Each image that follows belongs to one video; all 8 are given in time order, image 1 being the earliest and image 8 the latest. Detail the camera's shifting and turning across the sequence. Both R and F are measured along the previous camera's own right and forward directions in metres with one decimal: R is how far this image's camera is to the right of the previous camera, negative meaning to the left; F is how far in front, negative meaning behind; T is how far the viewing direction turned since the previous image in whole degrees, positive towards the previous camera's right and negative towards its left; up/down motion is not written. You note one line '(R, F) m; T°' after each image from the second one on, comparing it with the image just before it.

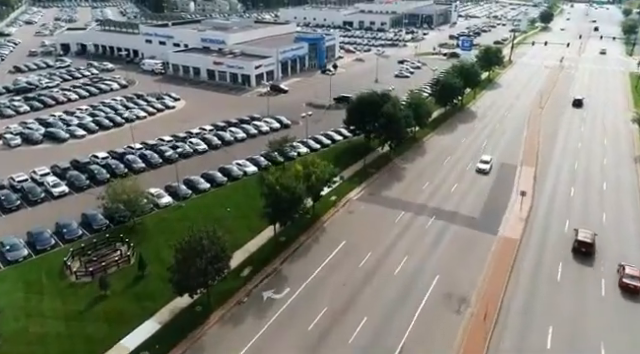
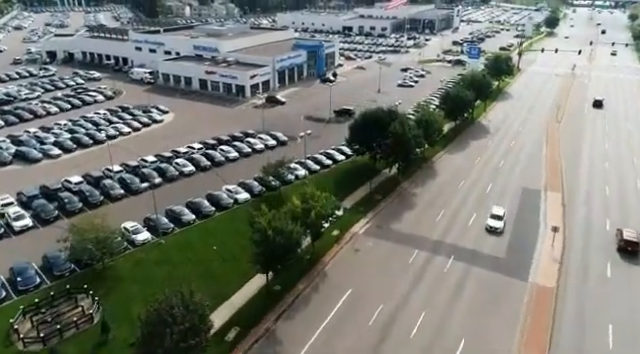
(-0.1, +4.8) m; 0°
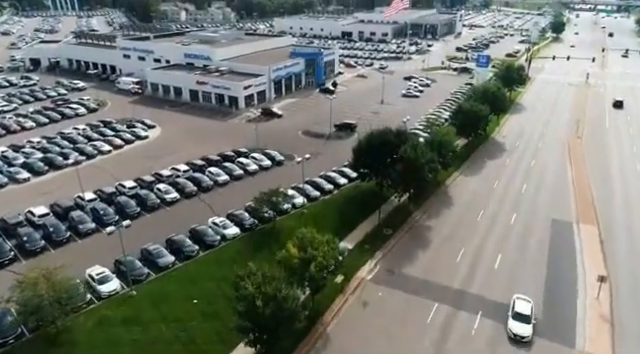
(-0.1, +5.0) m; 0°
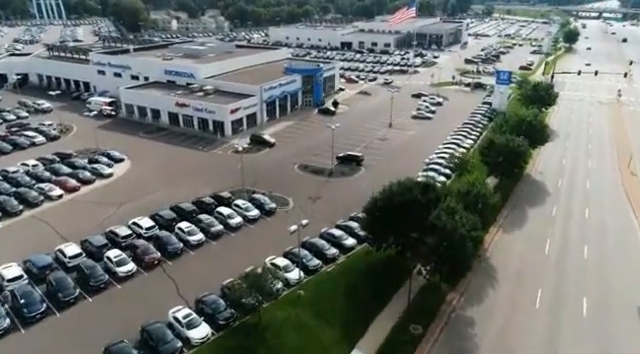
(-0.2, +9.3) m; 0°
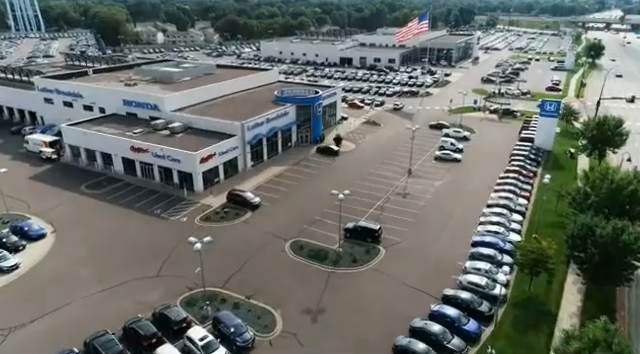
(-0.4, +14.0) m; 0°
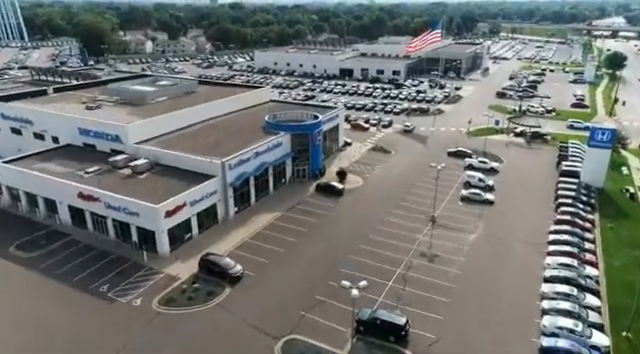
(-0.3, +9.8) m; 0°
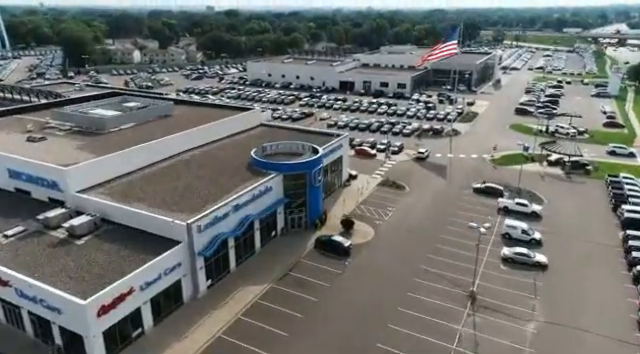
(-0.2, +9.9) m; 0°
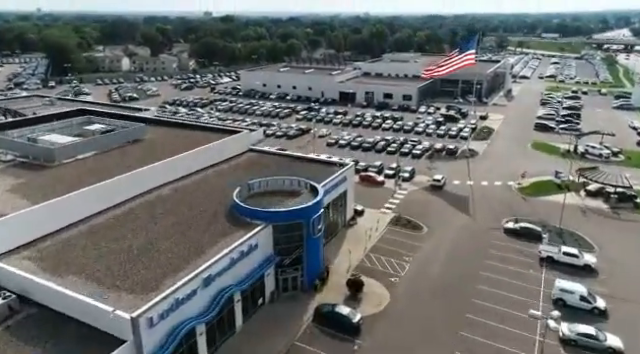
(-0.1, +8.1) m; 0°
